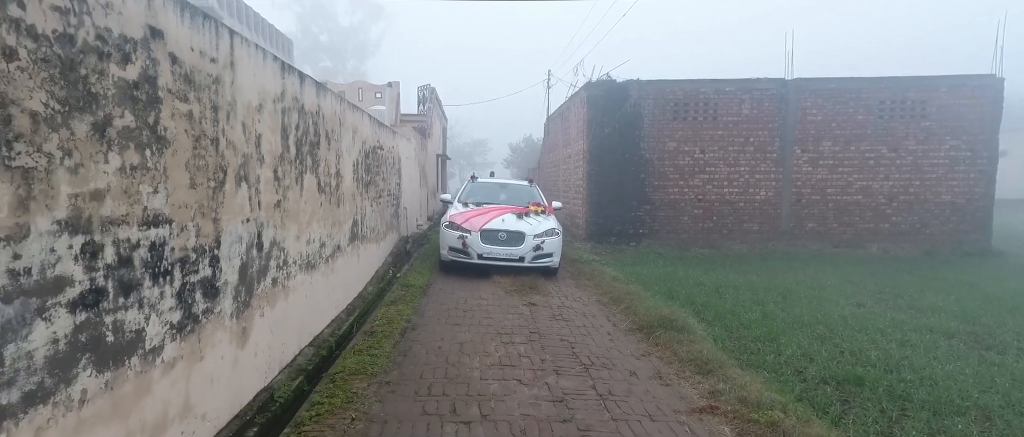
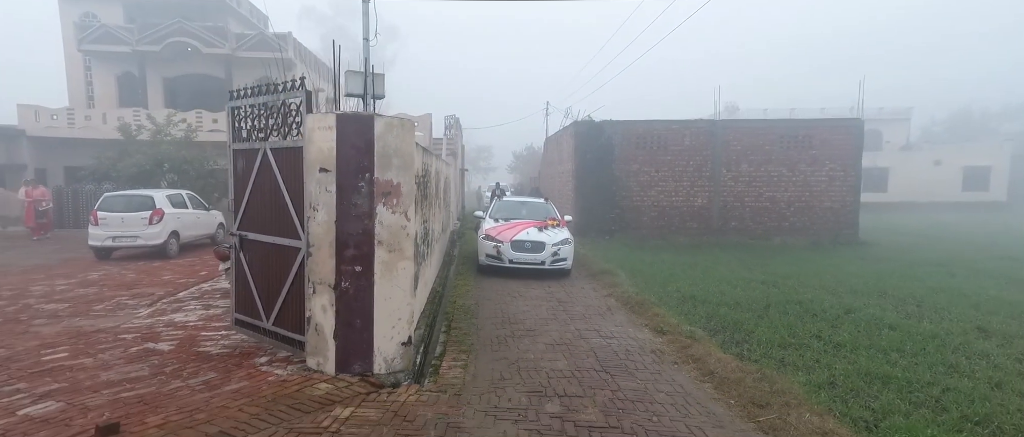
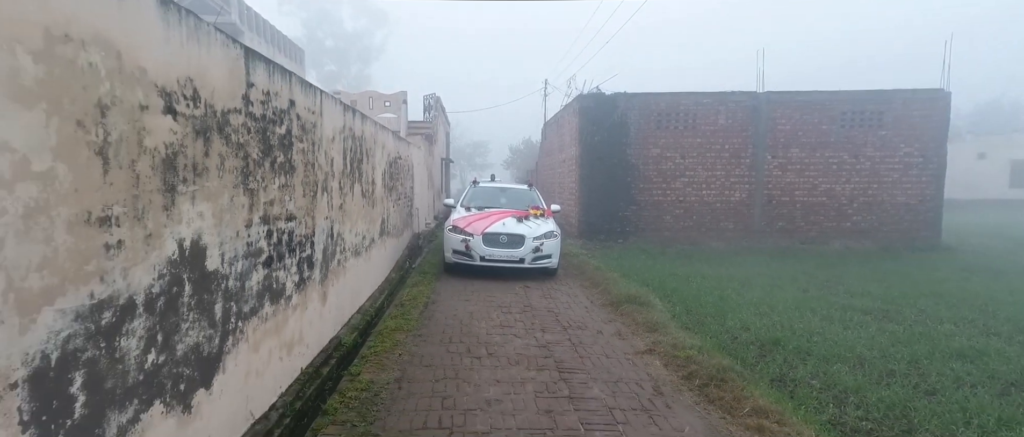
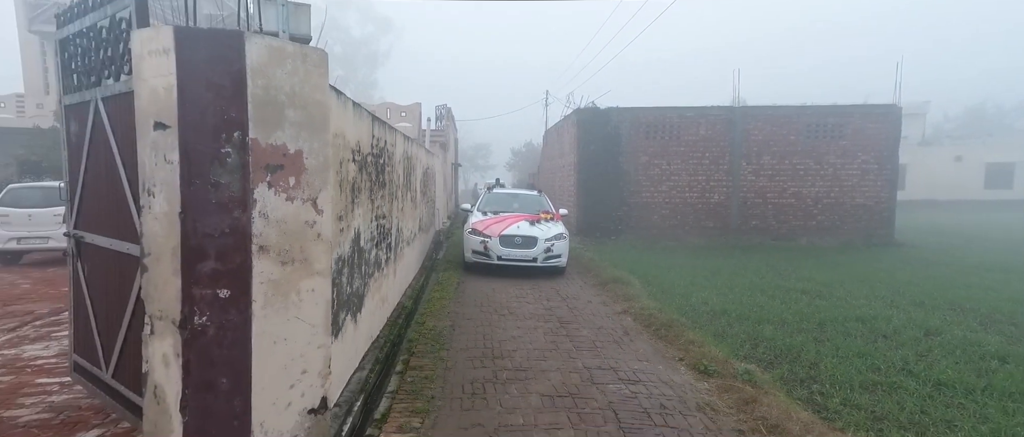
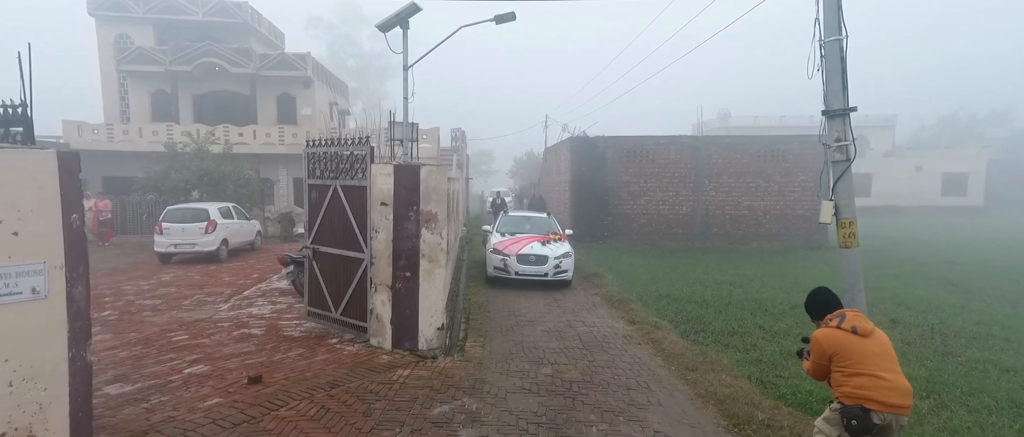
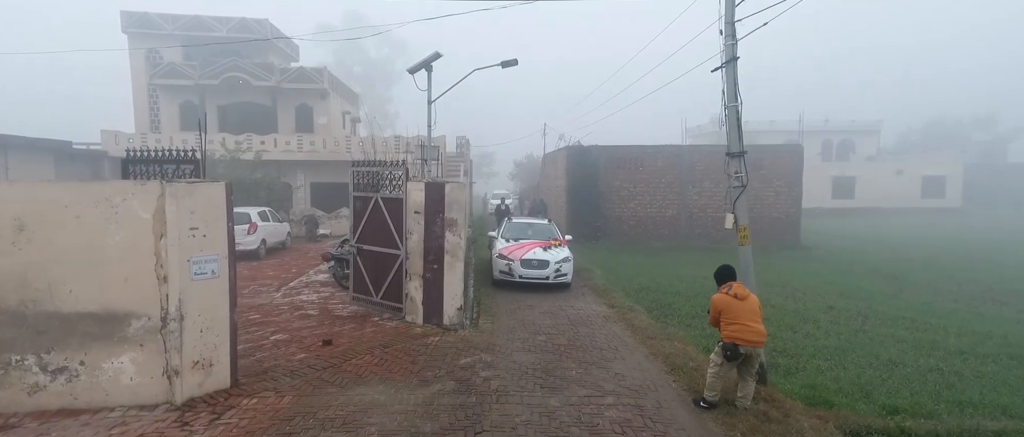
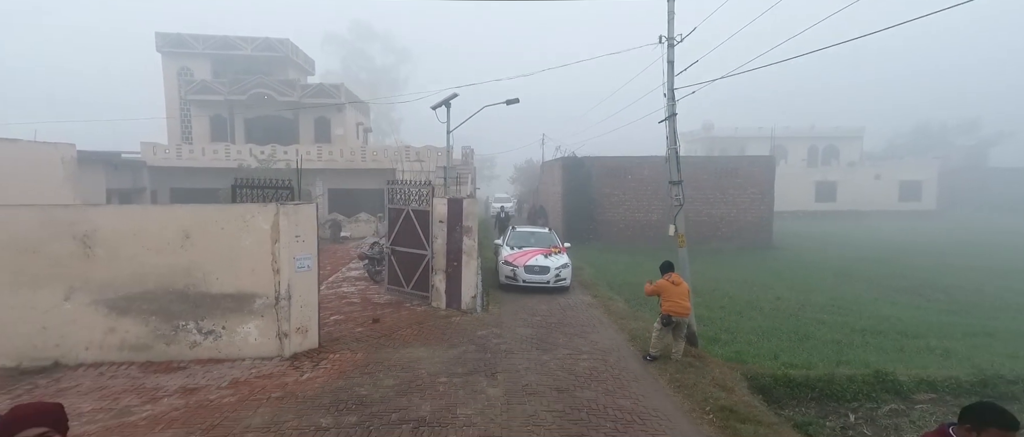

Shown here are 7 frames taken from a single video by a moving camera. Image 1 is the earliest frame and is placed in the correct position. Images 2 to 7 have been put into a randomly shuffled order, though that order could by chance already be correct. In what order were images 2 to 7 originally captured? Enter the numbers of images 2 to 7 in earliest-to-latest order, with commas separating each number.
3, 4, 2, 5, 6, 7
